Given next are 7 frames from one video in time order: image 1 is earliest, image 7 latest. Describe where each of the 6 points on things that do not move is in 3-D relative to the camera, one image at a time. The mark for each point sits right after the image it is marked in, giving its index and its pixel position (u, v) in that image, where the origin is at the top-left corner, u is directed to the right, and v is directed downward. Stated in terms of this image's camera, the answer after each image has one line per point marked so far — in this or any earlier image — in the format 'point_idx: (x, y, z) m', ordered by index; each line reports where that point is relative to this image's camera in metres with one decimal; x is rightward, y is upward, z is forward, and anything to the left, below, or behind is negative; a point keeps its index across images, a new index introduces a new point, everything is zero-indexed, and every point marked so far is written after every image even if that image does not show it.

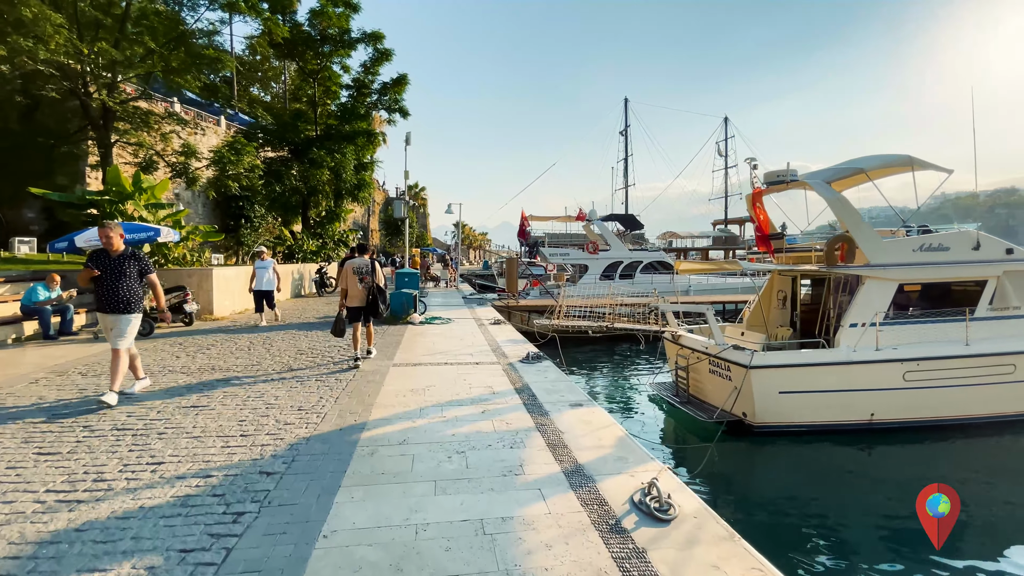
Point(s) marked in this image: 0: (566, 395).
0: (+0.6, -1.1, +5.1) m
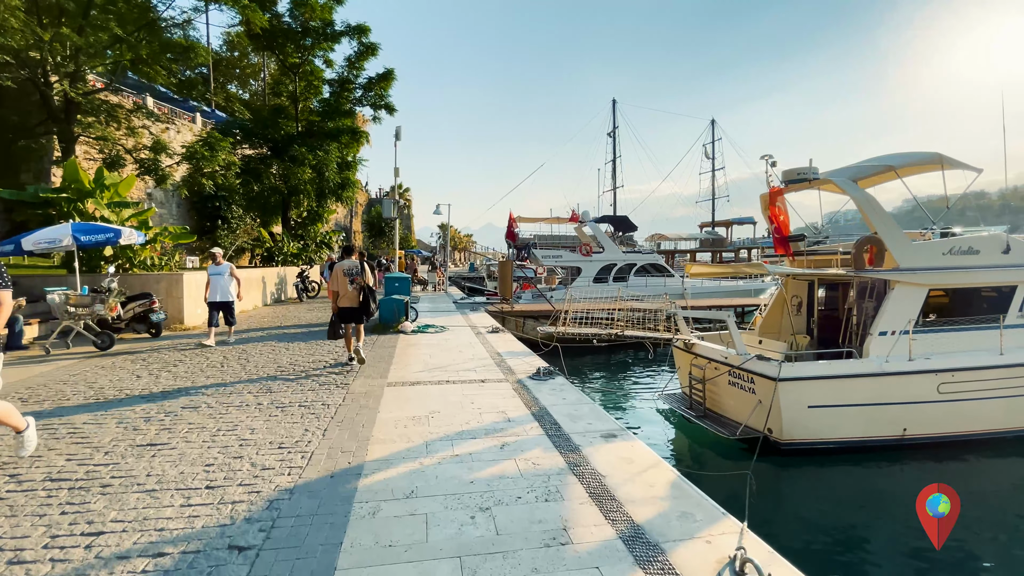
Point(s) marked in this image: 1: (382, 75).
0: (+0.7, -1.2, +4.4) m
1: (-5.3, +8.7, +20.0) m
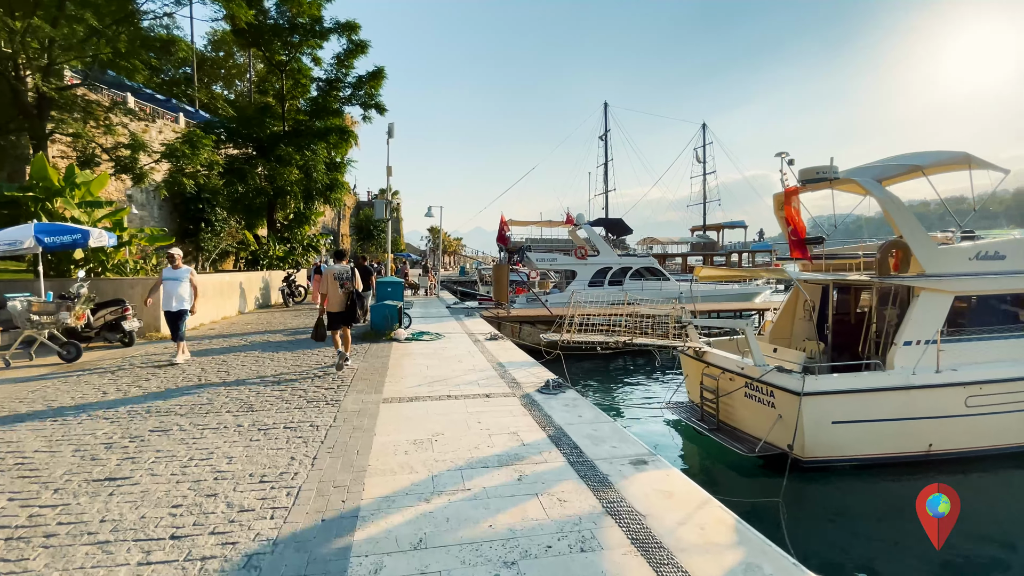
0: (+0.9, -1.3, +3.9) m
1: (-5.6, +8.6, +19.4) m
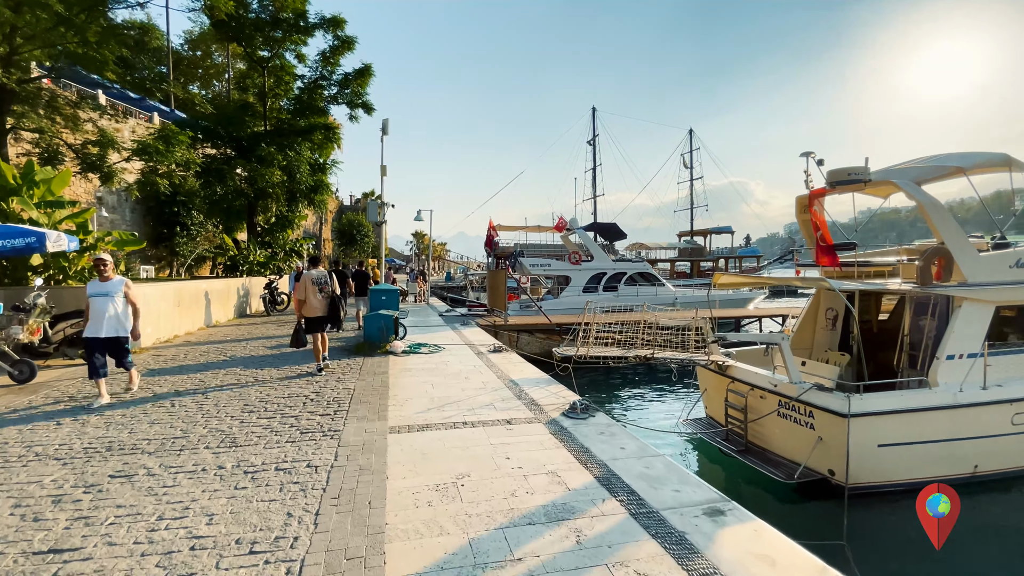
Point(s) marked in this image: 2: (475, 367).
0: (+1.2, -1.4, +3.3) m
1: (-5.9, +8.3, +18.7) m
2: (-0.6, -1.2, +7.4) m
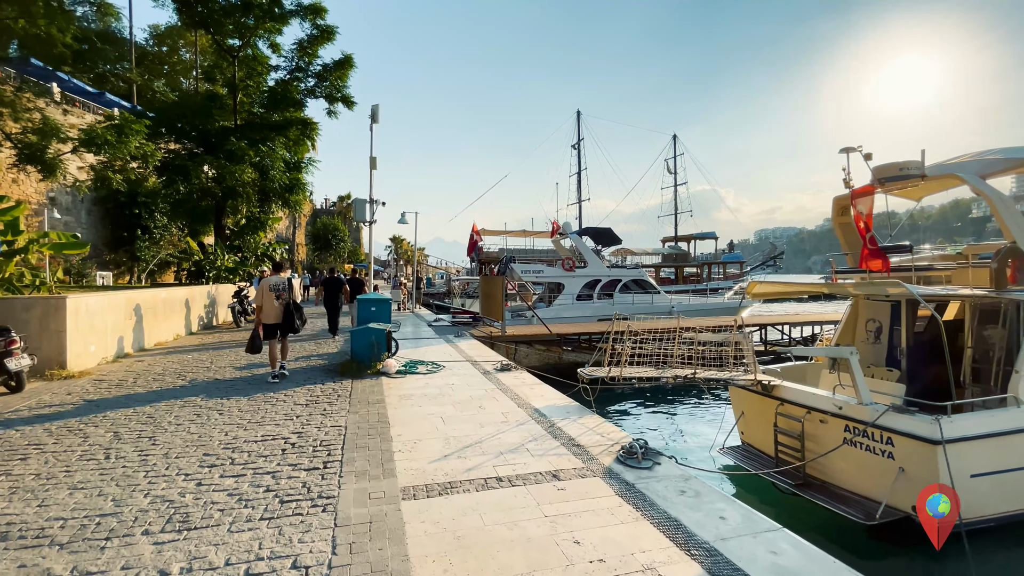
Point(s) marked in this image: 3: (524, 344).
0: (+1.6, -1.5, +2.3) m
1: (-6.2, +8.0, +17.4) m
2: (-0.3, -1.3, +6.3) m
3: (+0.3, -1.5, +12.8) m
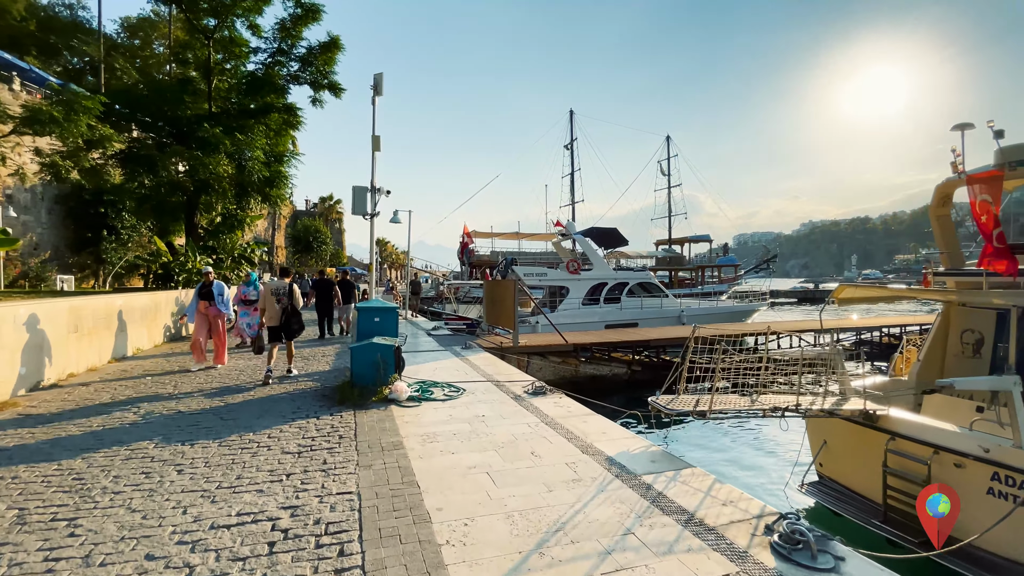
0: (+2.2, -1.5, +1.0) m
1: (-6.1, +7.9, +15.9) m
2: (+0.2, -1.4, +4.9) m
3: (+0.6, -1.6, +11.4) m
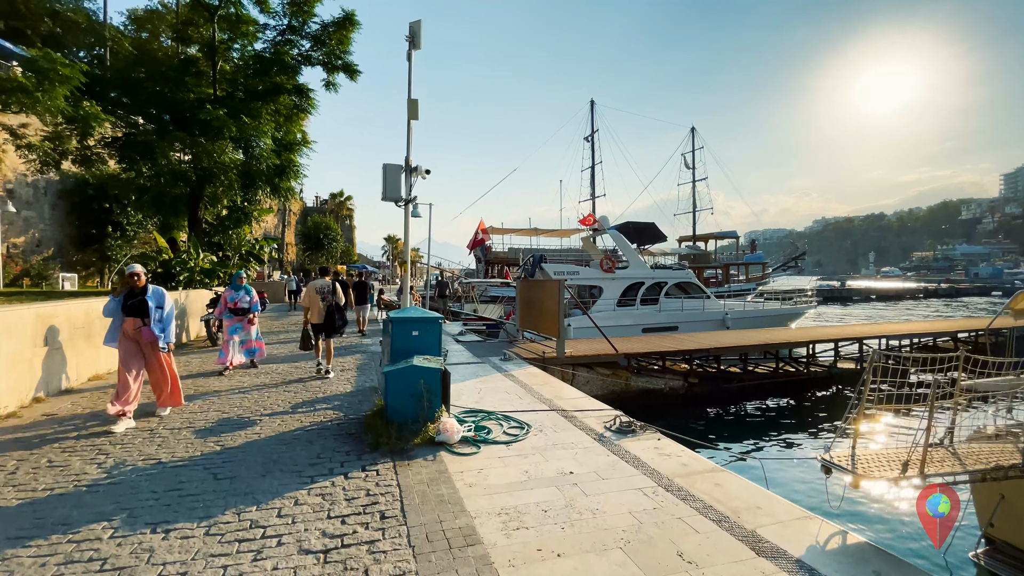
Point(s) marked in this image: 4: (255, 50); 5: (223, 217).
0: (+3.0, -1.6, -0.5) m
1: (-5.1, +7.9, +14.4) m
2: (+1.0, -1.5, +3.5) m
3: (+1.5, -1.6, +10.0) m
4: (-7.7, +7.0, +14.5) m
5: (-9.2, +2.2, +15.5) m
